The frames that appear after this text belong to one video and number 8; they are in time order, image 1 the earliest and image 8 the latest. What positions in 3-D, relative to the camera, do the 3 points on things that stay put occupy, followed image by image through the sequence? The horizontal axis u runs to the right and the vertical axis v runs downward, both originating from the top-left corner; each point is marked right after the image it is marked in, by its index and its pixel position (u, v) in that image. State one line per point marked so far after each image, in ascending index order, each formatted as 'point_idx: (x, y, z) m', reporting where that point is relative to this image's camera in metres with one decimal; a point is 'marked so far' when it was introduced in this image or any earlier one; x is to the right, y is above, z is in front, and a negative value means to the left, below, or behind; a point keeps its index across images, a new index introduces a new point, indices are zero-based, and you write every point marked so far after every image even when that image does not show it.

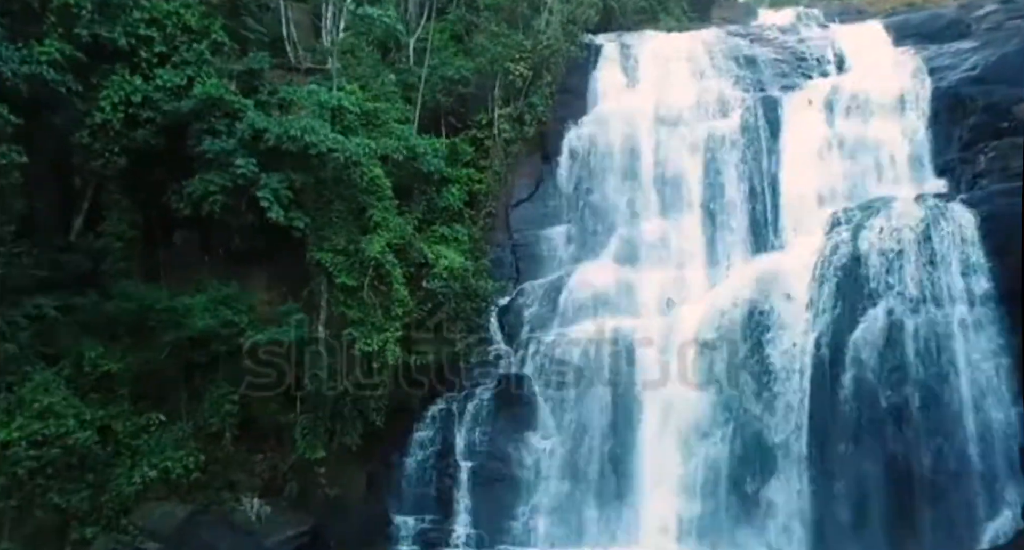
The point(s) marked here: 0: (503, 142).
0: (-0.1, +1.9, +10.6) m
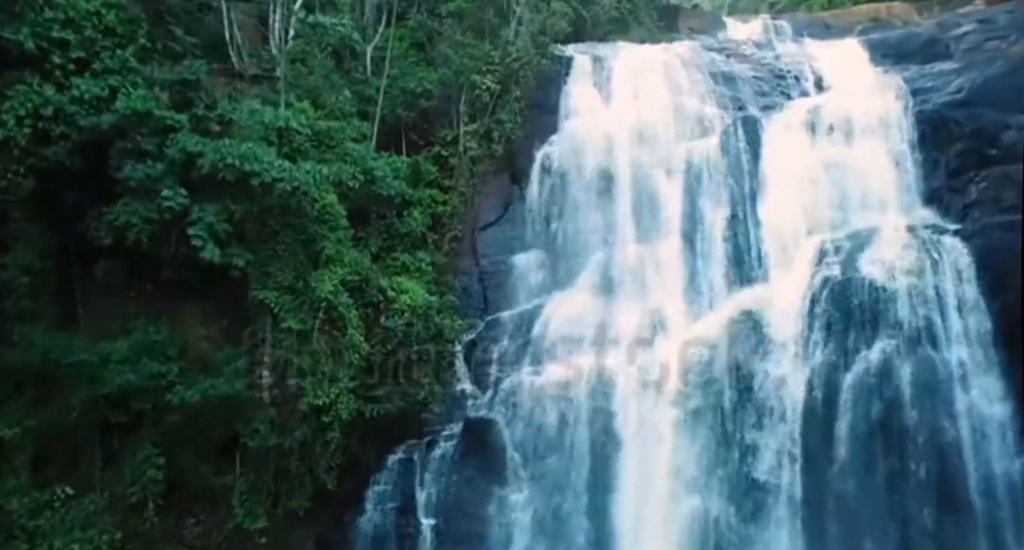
0: (-0.5, +1.5, +9.8) m
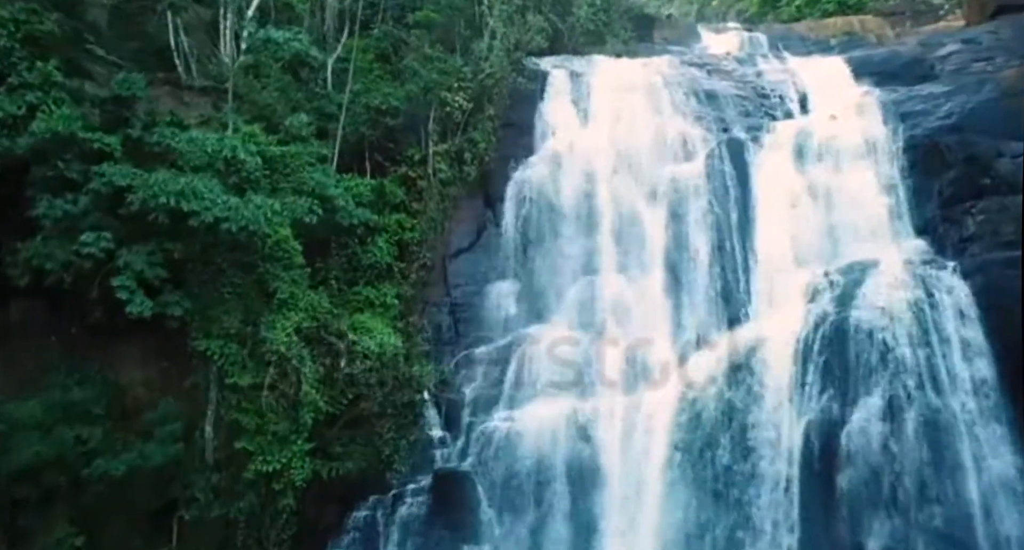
0: (-0.9, +1.1, +9.1) m
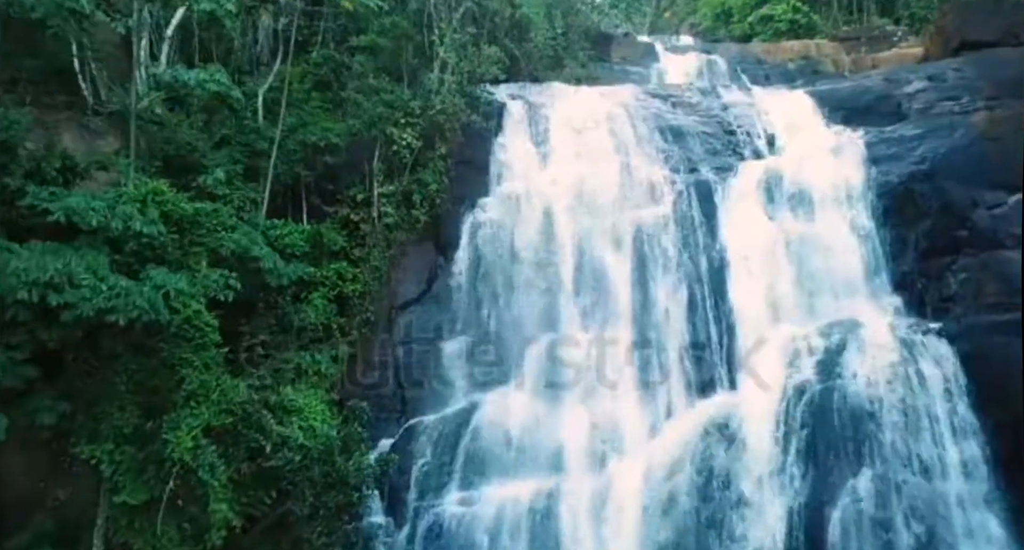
0: (-1.4, +0.5, +8.1) m
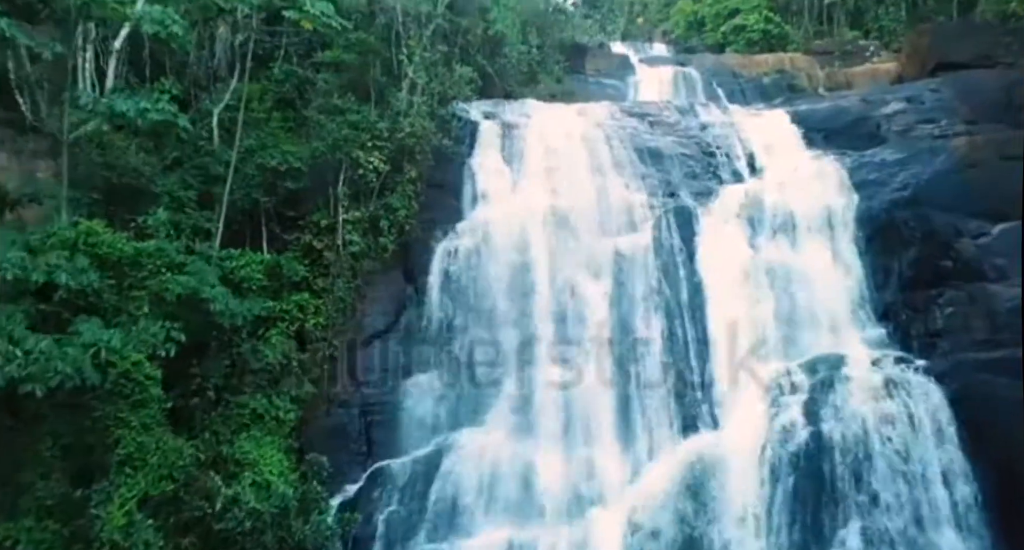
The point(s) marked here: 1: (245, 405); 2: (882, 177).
0: (-1.7, +0.2, +7.7) m
1: (-2.4, -1.2, +6.4) m
2: (+4.8, +1.3, +9.3) m
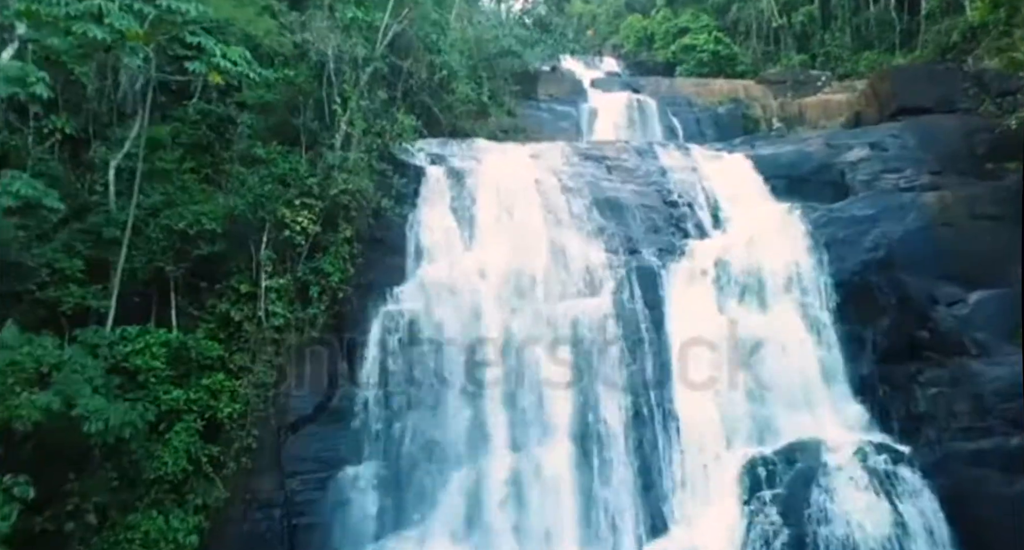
0: (-2.2, -0.6, +6.6) m
1: (-2.7, -1.9, +5.3) m
2: (+4.2, +0.5, +8.8) m
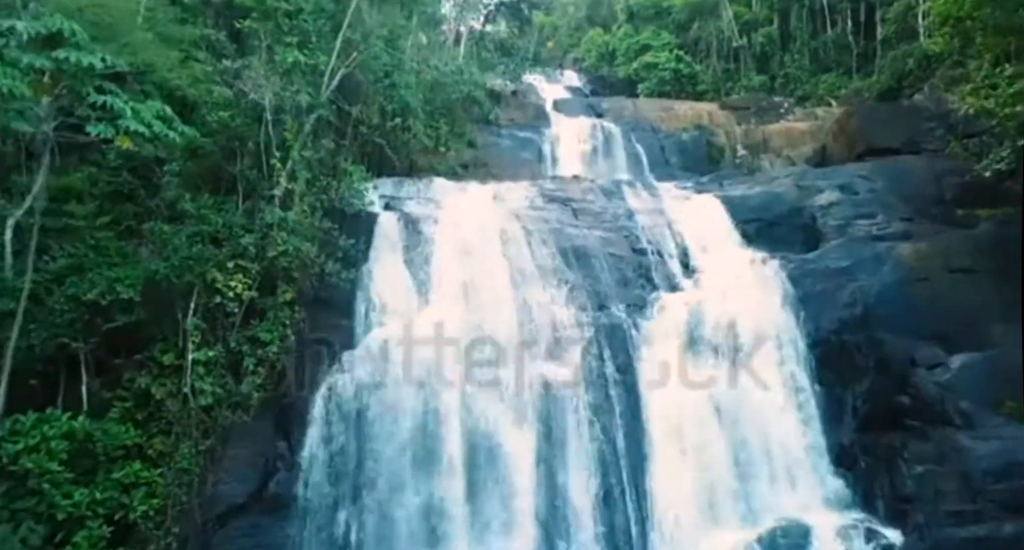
0: (-2.5, -1.2, +5.8) m
1: (-3.0, -2.5, +4.4) m
2: (+3.7, -0.2, +8.3) m
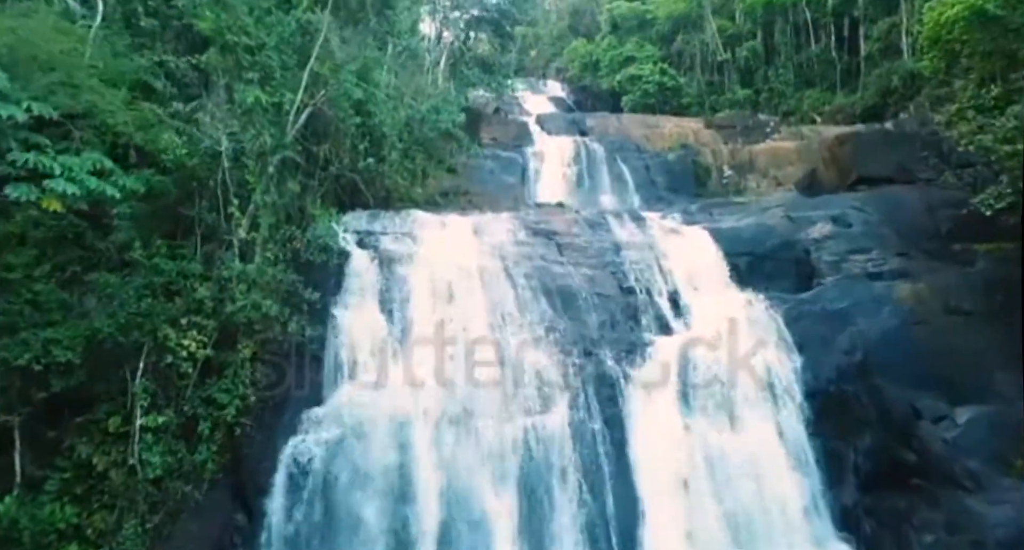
0: (-2.6, -1.6, +5.2) m
1: (-3.1, -2.9, +3.8) m
2: (+3.5, -0.7, +7.9) m
